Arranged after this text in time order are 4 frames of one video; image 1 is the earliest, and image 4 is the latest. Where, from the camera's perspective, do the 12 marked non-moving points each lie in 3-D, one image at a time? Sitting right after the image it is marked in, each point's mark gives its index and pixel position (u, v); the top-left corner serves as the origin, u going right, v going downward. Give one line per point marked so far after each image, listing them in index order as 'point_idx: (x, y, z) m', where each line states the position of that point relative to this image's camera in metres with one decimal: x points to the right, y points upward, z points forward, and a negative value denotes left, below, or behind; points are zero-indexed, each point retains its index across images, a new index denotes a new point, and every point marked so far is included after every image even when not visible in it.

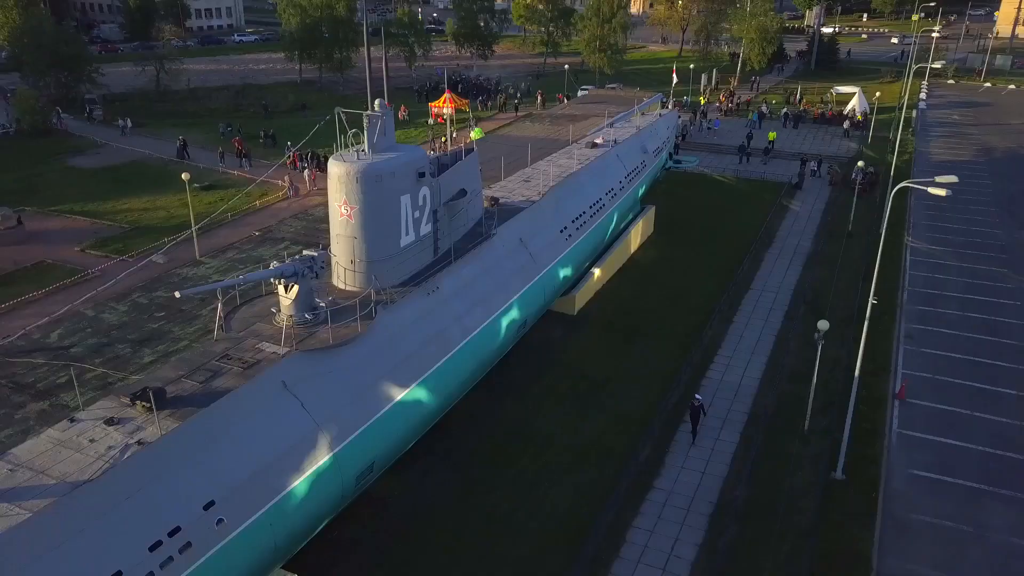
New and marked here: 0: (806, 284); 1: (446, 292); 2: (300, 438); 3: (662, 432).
0: (+7.4, +0.1, +20.1) m
1: (-1.0, 0.0, +12.7) m
2: (-2.5, -1.8, +9.6) m
3: (+2.7, -2.5, +14.2) m
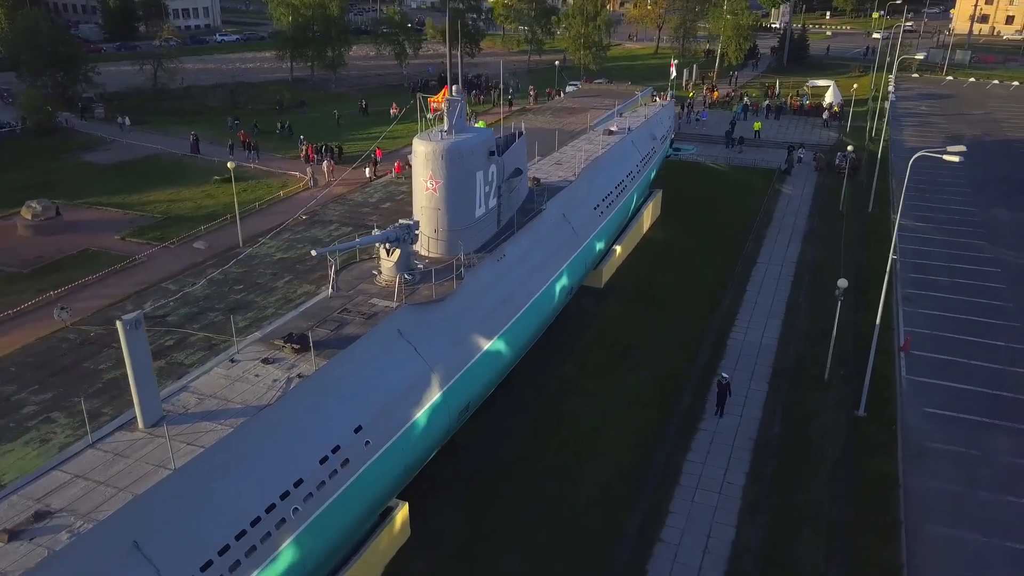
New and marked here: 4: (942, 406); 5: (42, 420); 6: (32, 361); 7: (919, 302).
0: (+8.1, +0.8, +21.9) m
1: (0.0, +0.5, +14.2) m
2: (-1.3, -1.2, +11.0) m
3: (+3.7, -1.9, +15.8) m
4: (+7.9, -2.1, +14.8) m
5: (-6.4, -1.8, +11.1) m
6: (-7.5, -1.2, +12.7) m
7: (+9.5, -0.3, +18.9) m
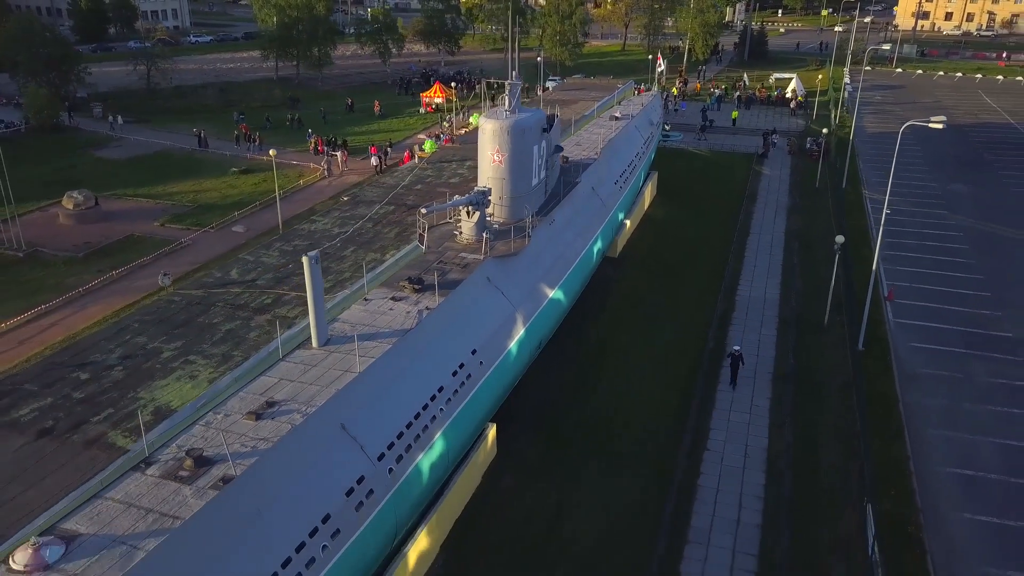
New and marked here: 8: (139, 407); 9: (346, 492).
0: (+8.6, +1.8, +24.5) m
1: (+1.0, +1.3, +16.3) m
2: (-0.1, -0.4, +13.0) m
3: (+4.6, -1.0, +18.1) m
4: (+8.9, -1.1, +17.3) m
5: (-5.2, -1.2, +12.9) m
6: (-6.4, -0.6, +14.4) m
7: (+10.2, +0.7, +21.5) m
8: (-5.4, -1.7, +11.6) m
9: (-1.8, -2.2, +8.6) m
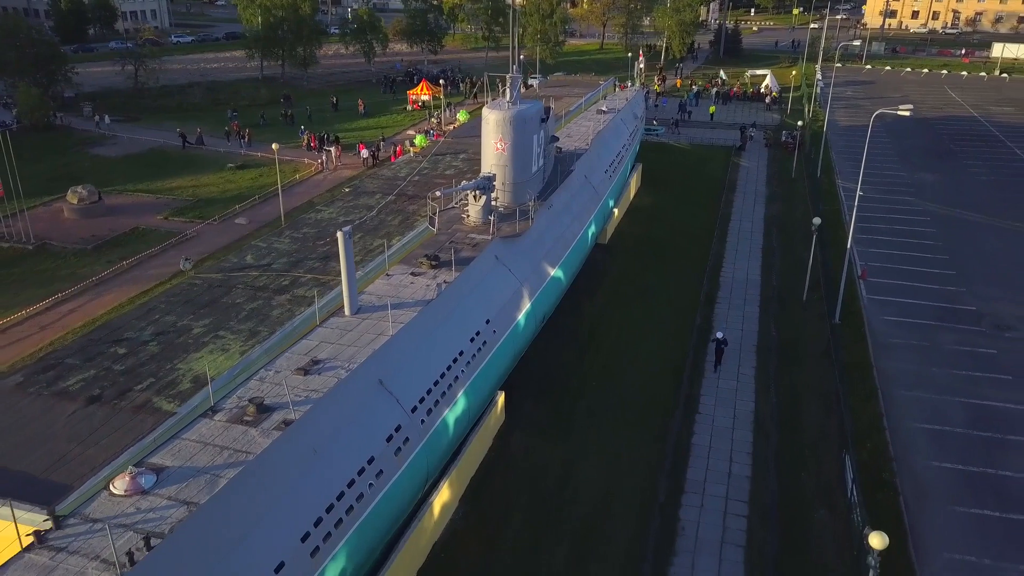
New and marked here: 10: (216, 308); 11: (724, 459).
0: (+8.3, +2.3, +25.8) m
1: (+1.0, +1.8, +17.4) m
2: (+0.1, 0.0, +14.1) m
3: (+4.6, -0.5, +19.3) m
4: (+8.9, -0.6, +18.6) m
5: (-5.1, -0.8, +13.8) m
6: (-6.3, -0.2, +15.3) m
7: (+10.1, +1.2, +22.9) m
8: (-5.2, -1.4, +12.5) m
9: (-1.5, -1.8, +9.7) m
10: (-5.5, -0.4, +14.9) m
11: (+3.7, -2.9, +13.9) m
